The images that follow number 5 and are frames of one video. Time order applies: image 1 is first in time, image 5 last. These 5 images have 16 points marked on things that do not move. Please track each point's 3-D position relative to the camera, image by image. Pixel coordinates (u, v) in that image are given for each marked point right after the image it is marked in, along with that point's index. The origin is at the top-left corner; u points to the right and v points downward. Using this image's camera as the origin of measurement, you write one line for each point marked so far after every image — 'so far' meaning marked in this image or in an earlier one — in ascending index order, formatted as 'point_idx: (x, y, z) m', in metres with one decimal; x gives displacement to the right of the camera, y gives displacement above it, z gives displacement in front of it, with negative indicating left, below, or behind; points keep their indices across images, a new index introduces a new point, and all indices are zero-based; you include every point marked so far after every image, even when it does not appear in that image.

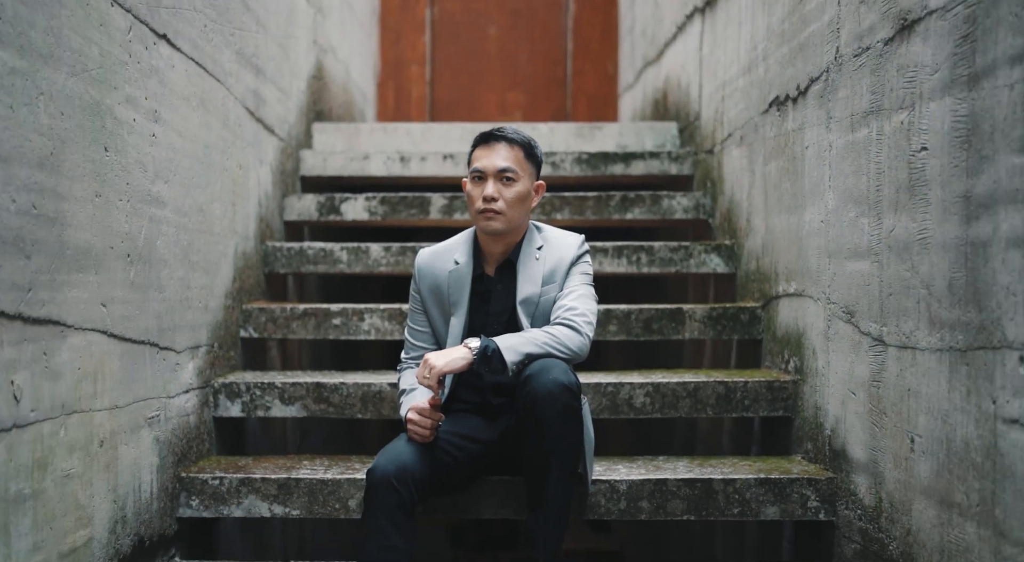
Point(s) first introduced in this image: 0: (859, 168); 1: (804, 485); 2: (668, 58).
0: (+1.0, +0.3, +1.9) m
1: (+0.9, -0.6, +2.0) m
2: (+0.9, +1.3, +4.1) m
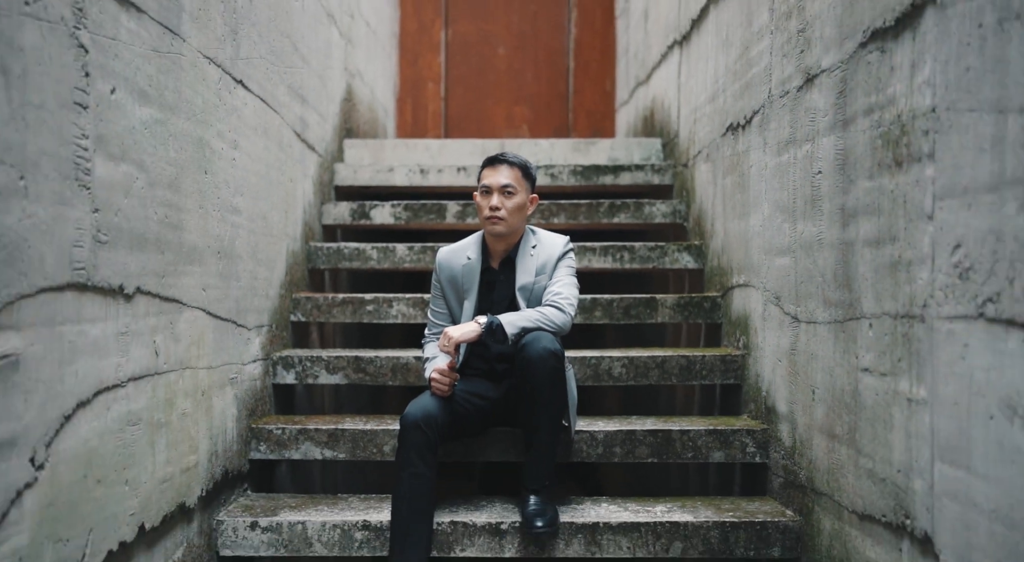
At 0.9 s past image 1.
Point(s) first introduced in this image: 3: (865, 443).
0: (+1.0, +0.4, +2.5) m
1: (+0.9, -0.6, +2.6) m
2: (+1.0, +1.4, +4.6) m
3: (+1.0, -0.5, +1.9) m
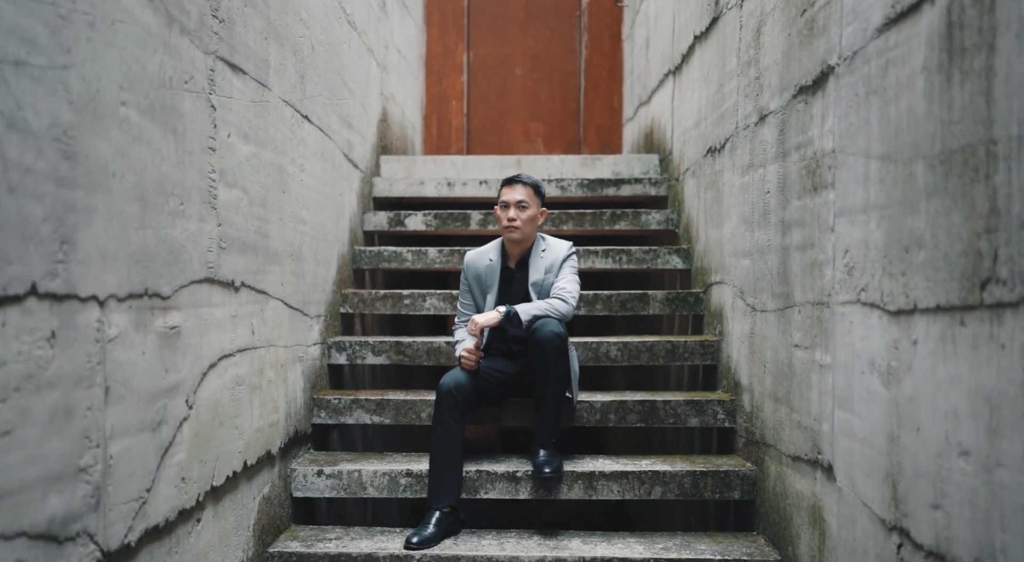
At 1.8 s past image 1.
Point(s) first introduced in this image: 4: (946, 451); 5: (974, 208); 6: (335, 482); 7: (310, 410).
0: (+1.1, +0.4, +3.1) m
1: (+0.9, -0.6, +3.2) m
2: (+1.1, +1.4, +5.2) m
3: (+1.0, -0.4, +2.5) m
4: (+1.0, -0.4, +1.6) m
5: (+1.0, +0.2, +1.5) m
6: (-0.8, -0.9, +3.0) m
7: (-1.0, -0.6, +3.3) m
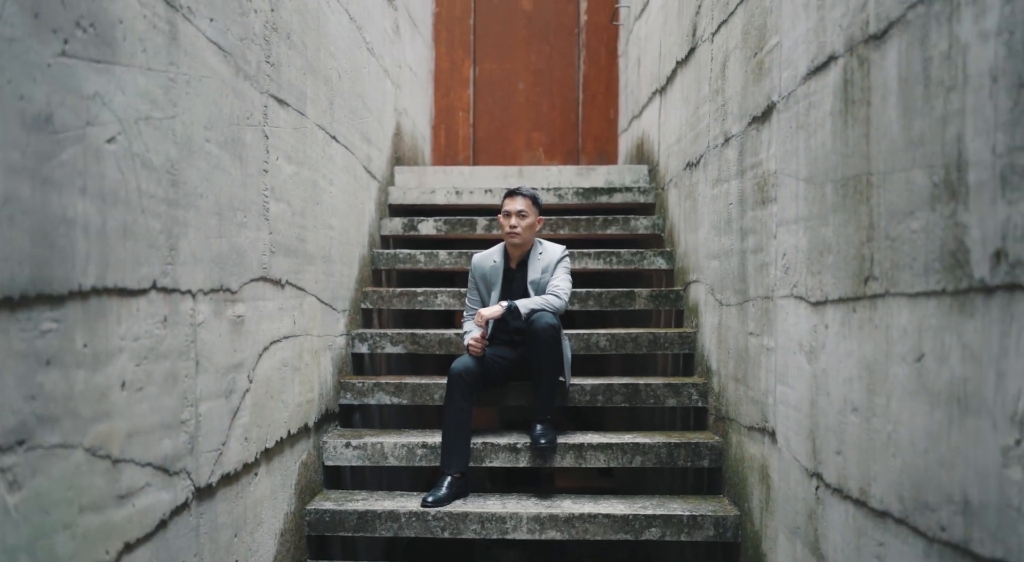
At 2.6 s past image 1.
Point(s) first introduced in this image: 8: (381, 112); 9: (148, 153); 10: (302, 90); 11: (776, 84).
0: (+1.1, +0.4, +3.6) m
1: (+1.0, -0.6, +3.6) m
2: (+1.1, +1.4, +5.7) m
3: (+1.0, -0.4, +2.9) m
4: (+1.0, -0.4, +2.0) m
5: (+1.0, +0.2, +2.0) m
6: (-0.8, -0.9, +3.5) m
7: (-1.0, -0.6, +3.8) m
8: (-1.0, +1.2, +5.0) m
9: (-1.0, +0.4, +1.9) m
10: (-1.0, +0.9, +3.2) m
11: (+1.0, +0.8, +2.6) m
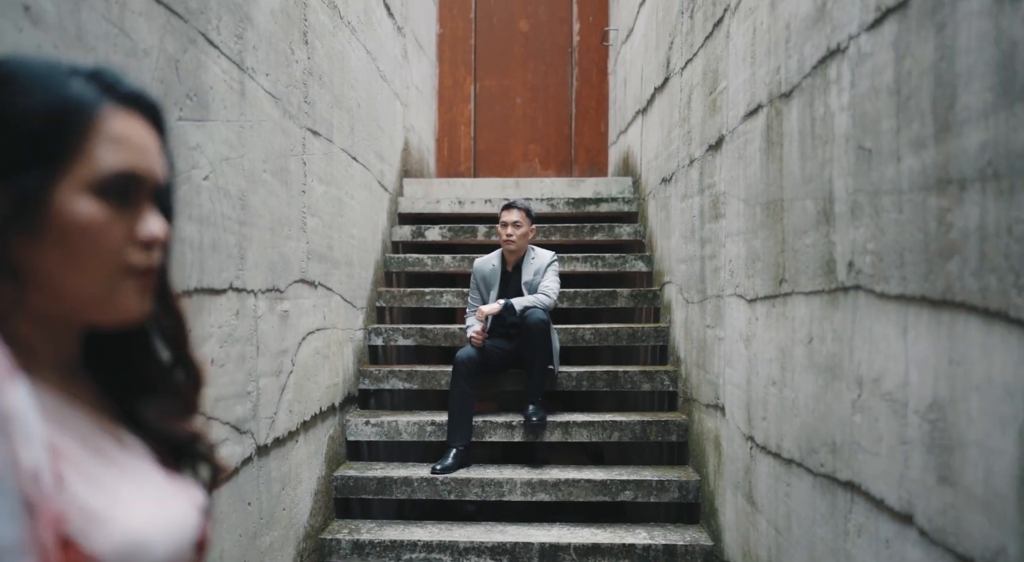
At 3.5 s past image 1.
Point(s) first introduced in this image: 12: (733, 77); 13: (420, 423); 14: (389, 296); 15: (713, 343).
0: (+1.0, +0.4, +4.1) m
1: (+0.9, -0.6, +4.2) m
2: (+1.1, +1.4, +6.2) m
3: (+1.0, -0.4, +3.5) m
4: (+1.0, -0.4, +2.6) m
5: (+1.0, +0.2, +2.5) m
6: (-0.8, -0.9, +4.1) m
7: (-1.0, -0.6, +4.4) m
8: (-1.0, +1.2, +5.6) m
9: (-1.0, +0.3, +2.4) m
10: (-1.0, +0.9, +3.7) m
11: (+1.0, +0.8, +3.2) m
12: (+1.0, +0.9, +3.1) m
13: (-0.6, -0.9, +4.1) m
14: (-0.9, -0.1, +5.0) m
15: (+1.0, -0.3, +3.4) m
